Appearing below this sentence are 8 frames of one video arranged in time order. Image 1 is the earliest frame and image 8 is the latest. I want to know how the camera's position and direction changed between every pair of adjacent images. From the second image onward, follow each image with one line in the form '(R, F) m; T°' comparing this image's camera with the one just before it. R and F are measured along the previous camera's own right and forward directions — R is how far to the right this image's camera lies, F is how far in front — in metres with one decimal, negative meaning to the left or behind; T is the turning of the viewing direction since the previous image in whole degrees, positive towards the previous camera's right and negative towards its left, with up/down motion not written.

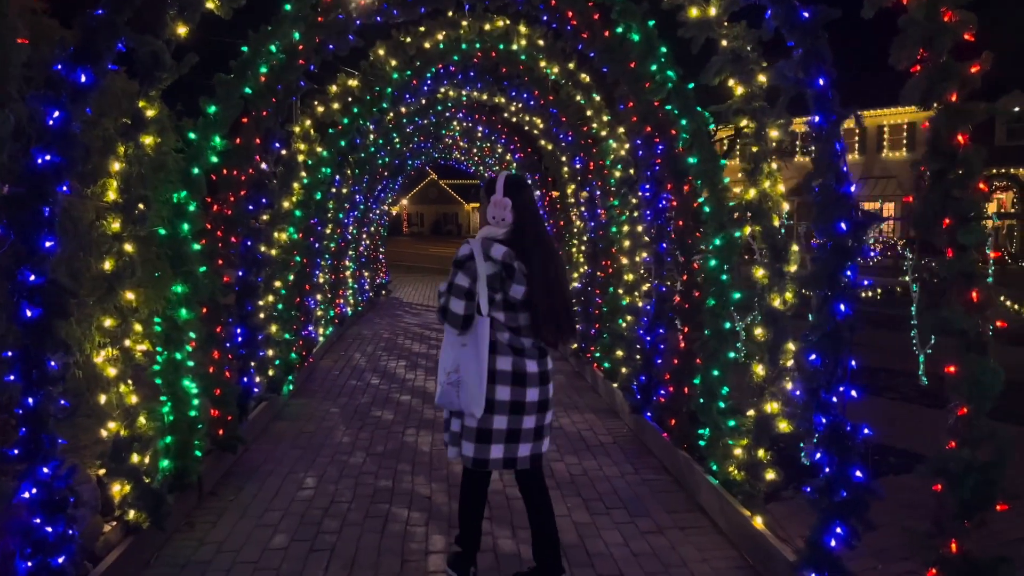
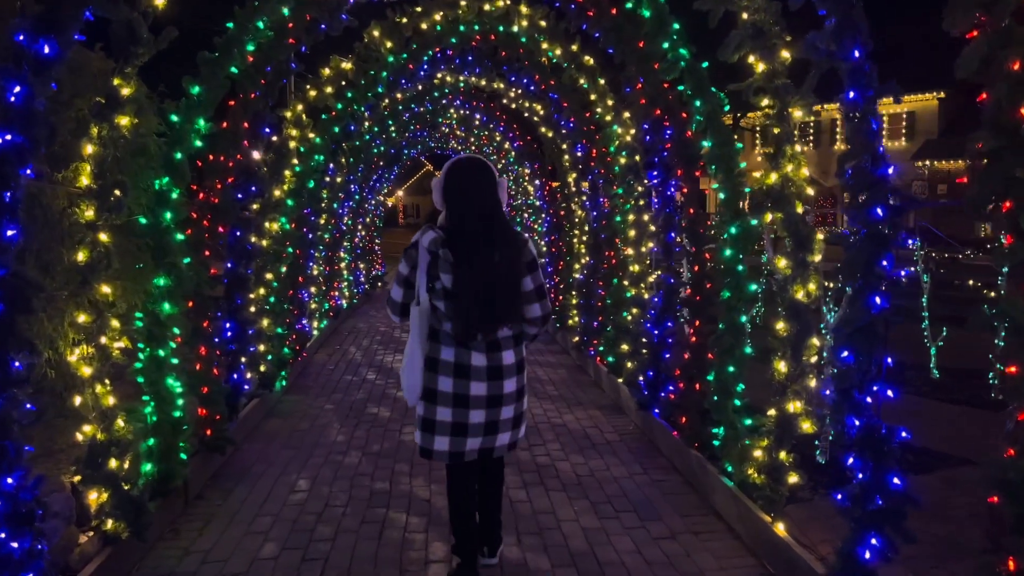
(0.0, +0.3) m; 0°
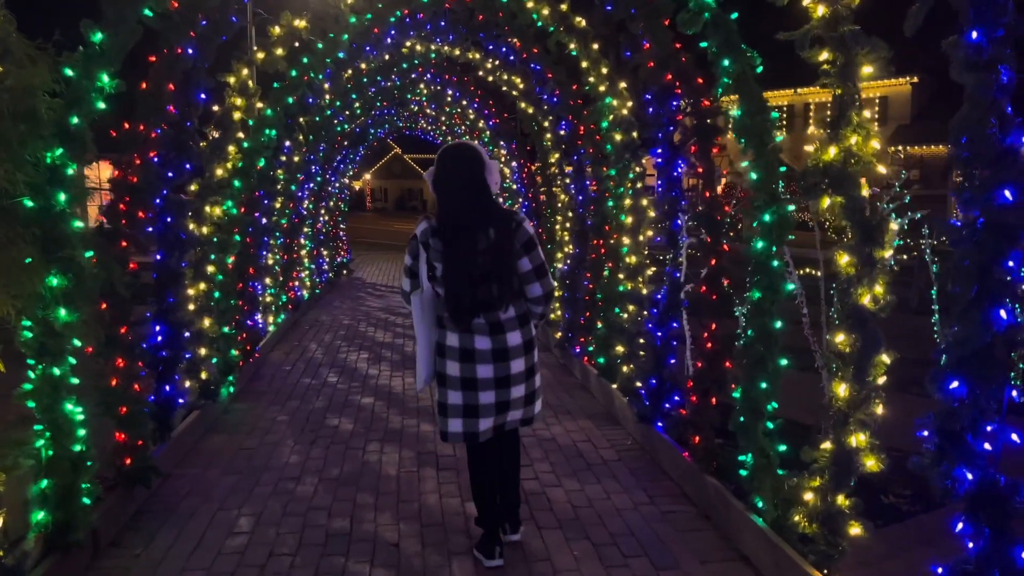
(-0.1, +0.8) m; +2°
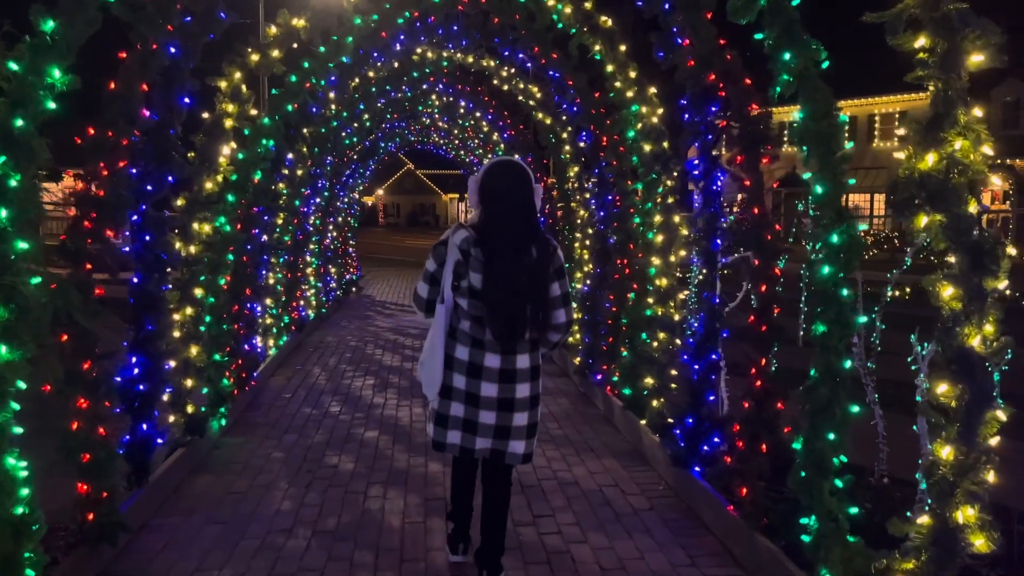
(0.0, +0.5) m; -1°
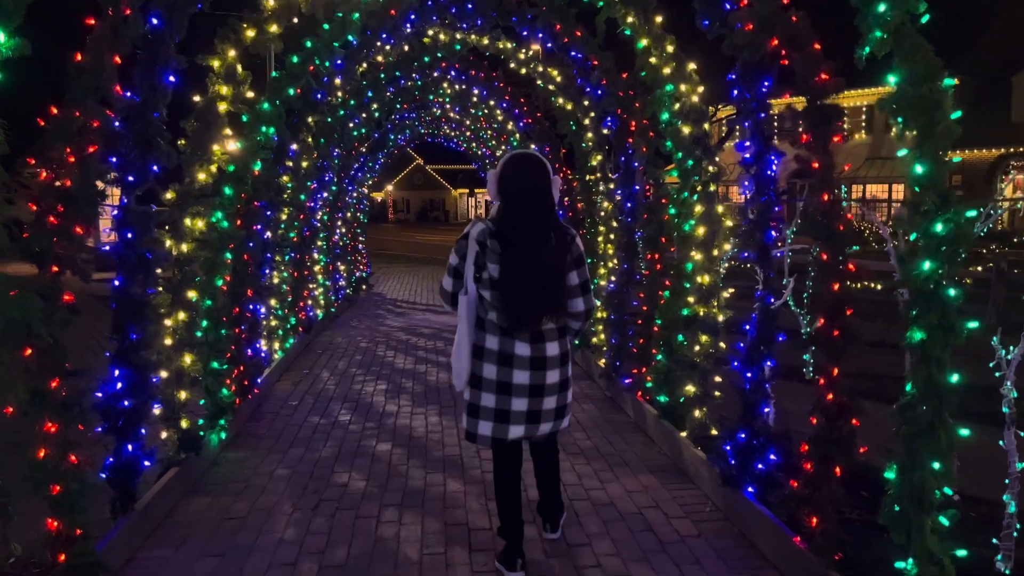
(-0.1, +0.5) m; -1°
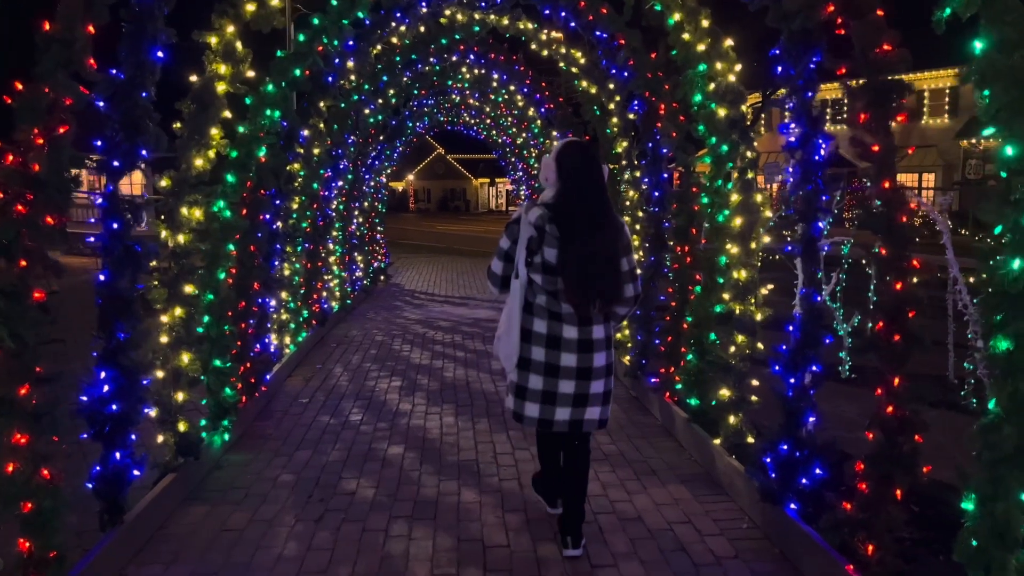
(0.0, +0.3) m; -1°
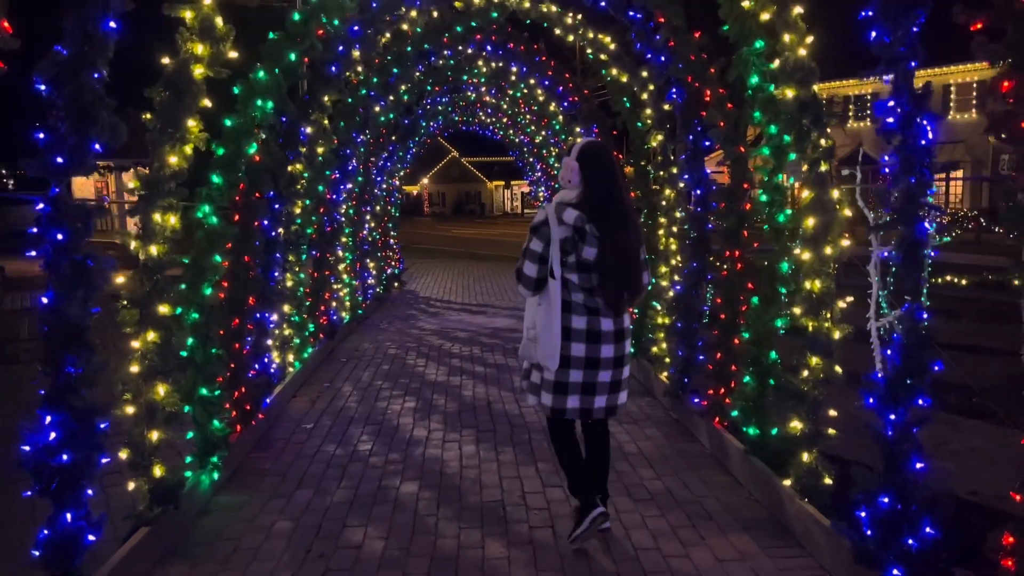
(-0.1, +0.6) m; -1°
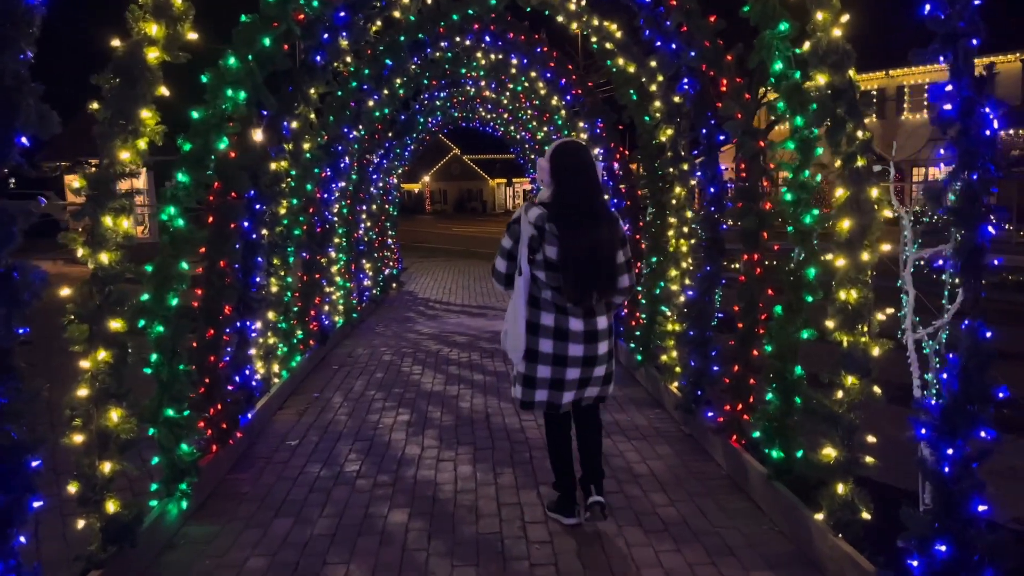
(0.0, +0.4) m; 0°
